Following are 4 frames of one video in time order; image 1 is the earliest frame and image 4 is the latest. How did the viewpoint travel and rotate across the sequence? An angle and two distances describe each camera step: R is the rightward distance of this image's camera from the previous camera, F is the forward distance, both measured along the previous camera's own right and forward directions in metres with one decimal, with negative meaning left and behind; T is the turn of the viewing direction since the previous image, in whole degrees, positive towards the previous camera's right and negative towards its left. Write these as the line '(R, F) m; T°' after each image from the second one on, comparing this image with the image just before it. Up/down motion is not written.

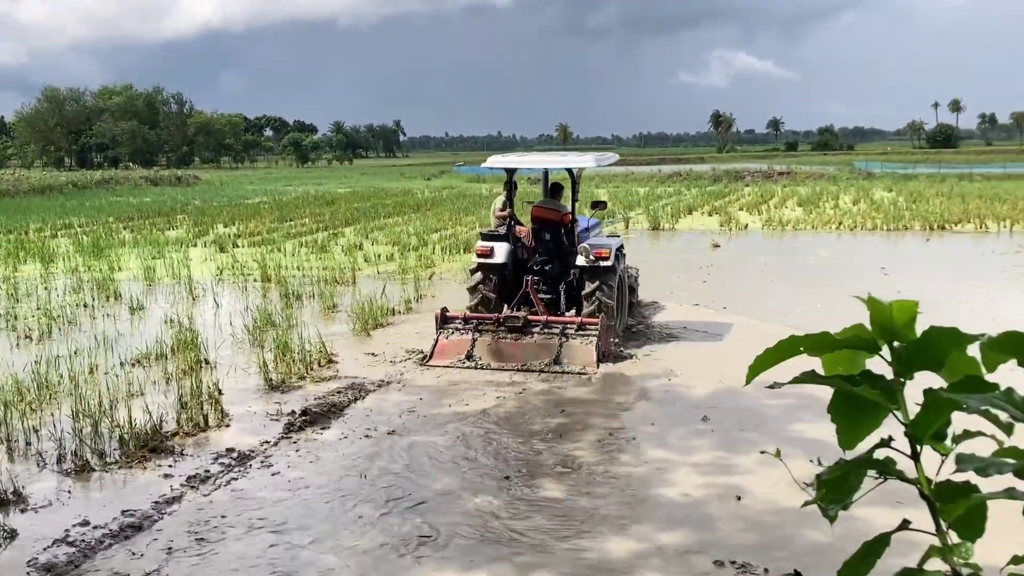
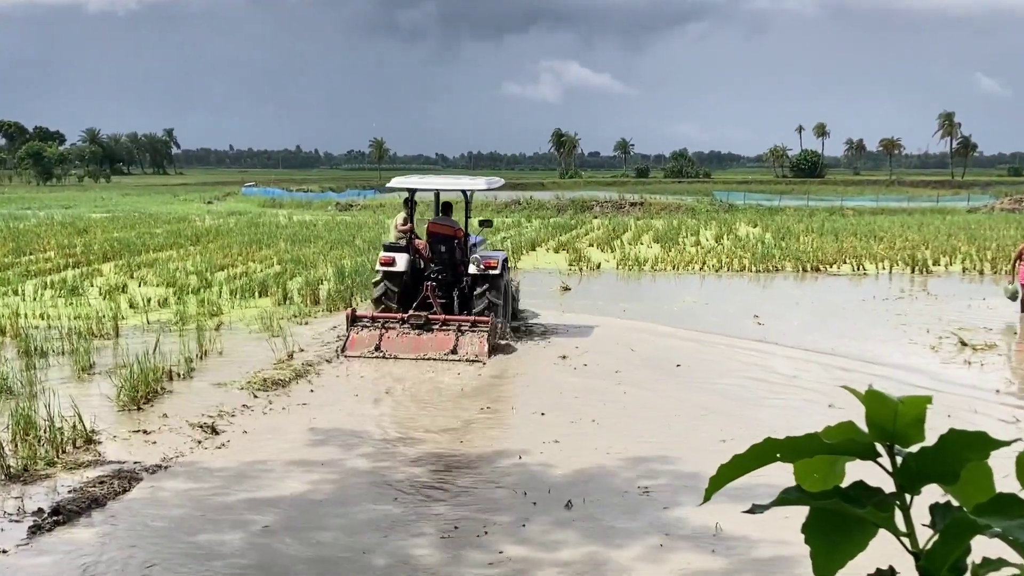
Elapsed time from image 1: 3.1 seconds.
(+0.3, +1.5) m; +9°
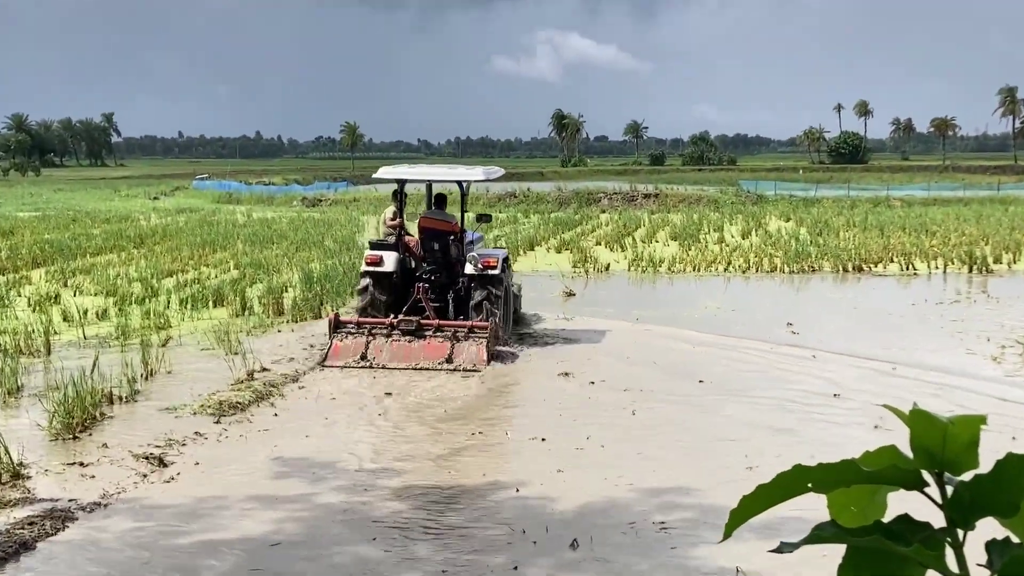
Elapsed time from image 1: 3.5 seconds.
(+0.1, +1.0) m; -1°
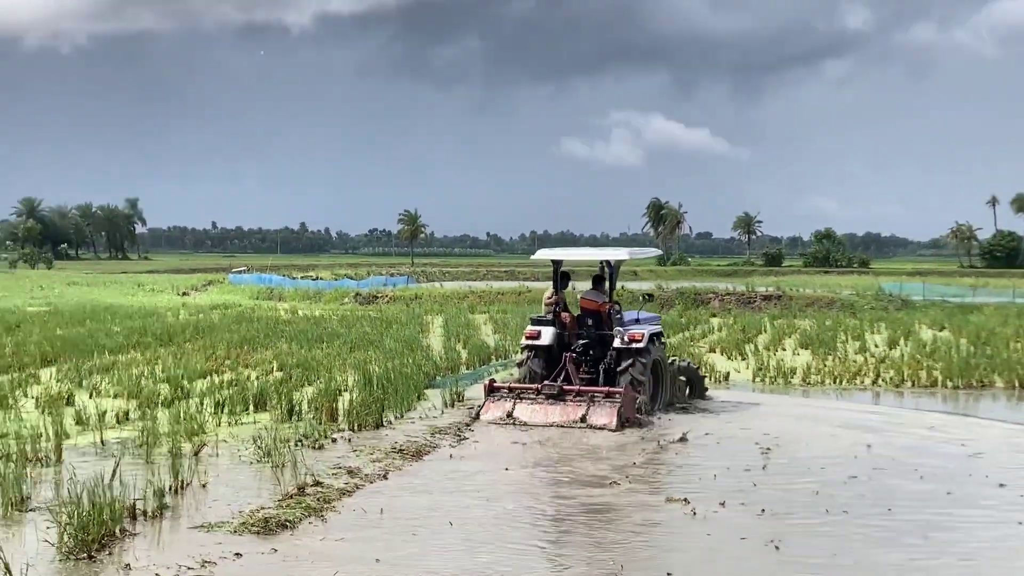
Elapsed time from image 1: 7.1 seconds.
(-0.2, +1.1) m; -3°
